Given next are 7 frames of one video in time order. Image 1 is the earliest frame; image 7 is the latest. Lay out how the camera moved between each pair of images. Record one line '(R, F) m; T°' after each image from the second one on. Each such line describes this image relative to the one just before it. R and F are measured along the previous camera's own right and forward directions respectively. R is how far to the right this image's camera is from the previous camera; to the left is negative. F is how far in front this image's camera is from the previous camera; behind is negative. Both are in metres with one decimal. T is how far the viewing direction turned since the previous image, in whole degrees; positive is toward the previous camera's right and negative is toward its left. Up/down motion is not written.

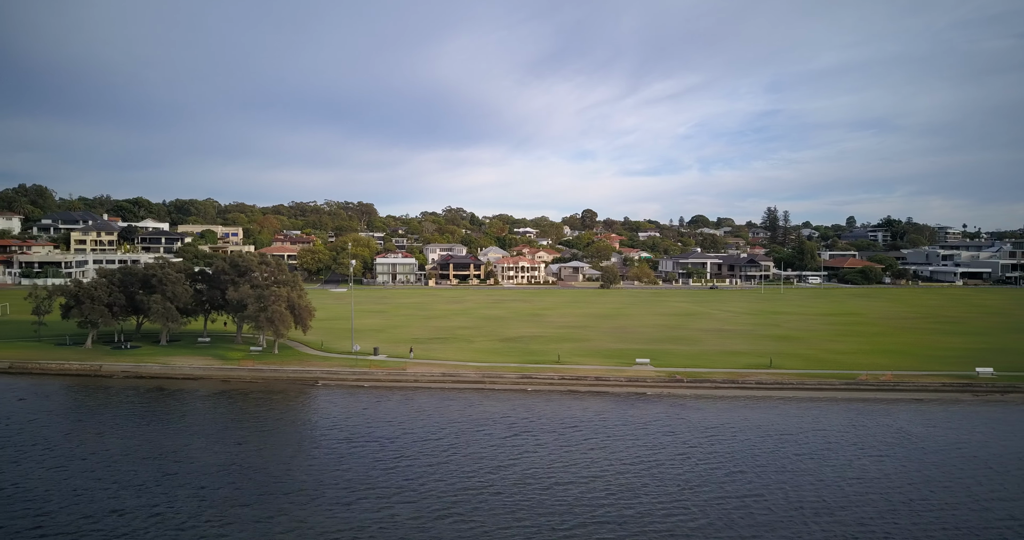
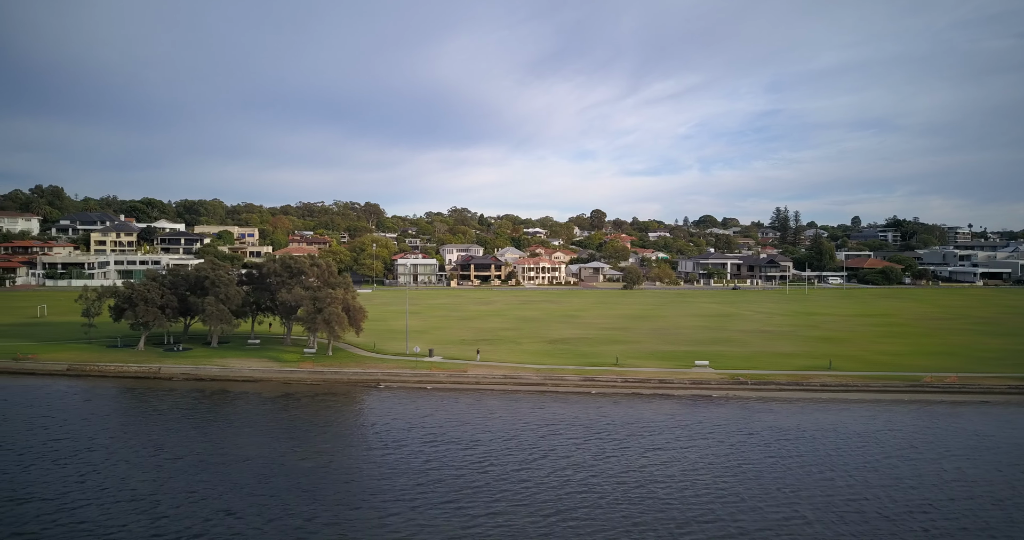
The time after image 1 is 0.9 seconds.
(-3.1, -0.2) m; 0°
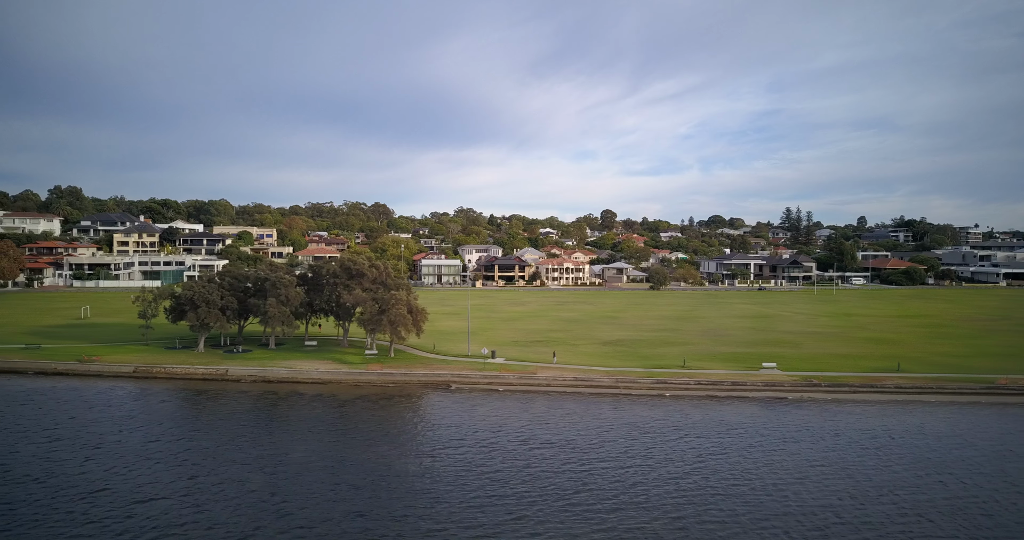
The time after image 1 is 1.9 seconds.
(-3.6, -0.1) m; 0°
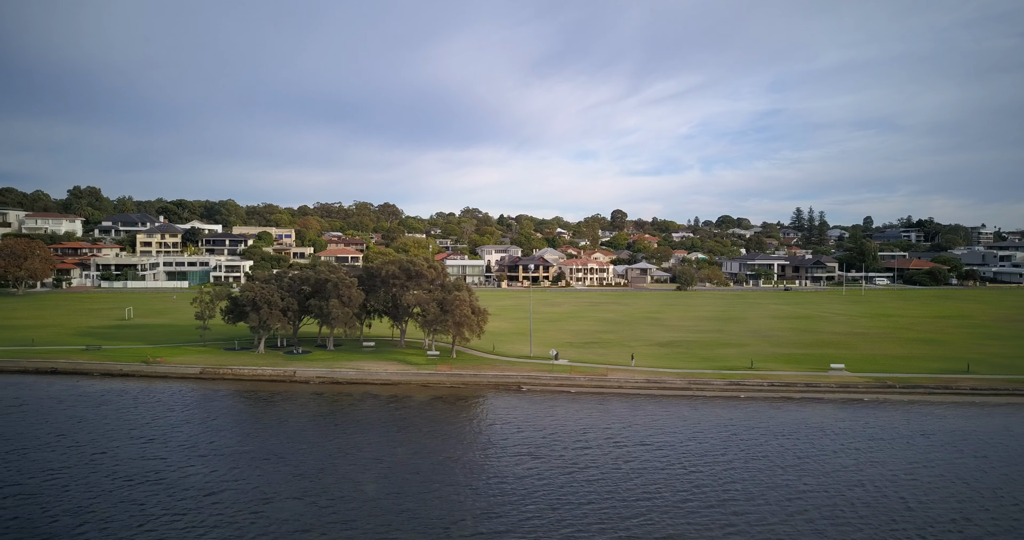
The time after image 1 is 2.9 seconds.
(-3.6, -0.1) m; 0°
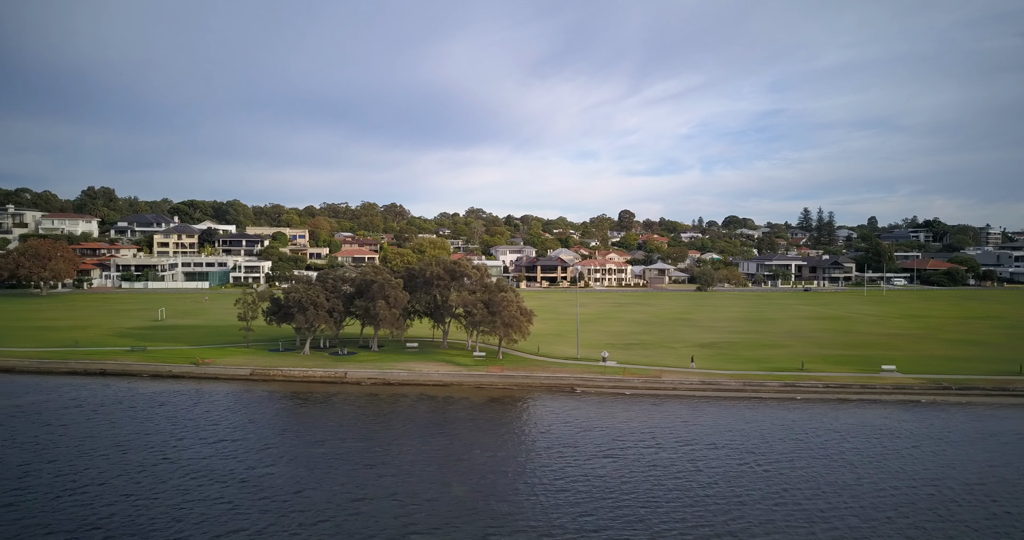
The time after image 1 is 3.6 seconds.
(-2.7, -0.1) m; 0°
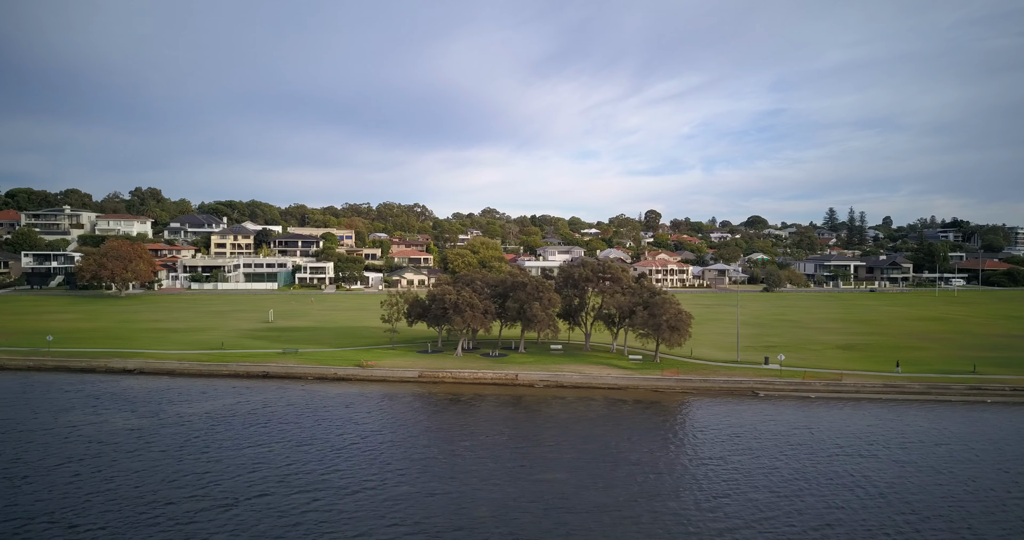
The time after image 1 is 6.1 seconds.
(-9.2, -0.3) m; 0°
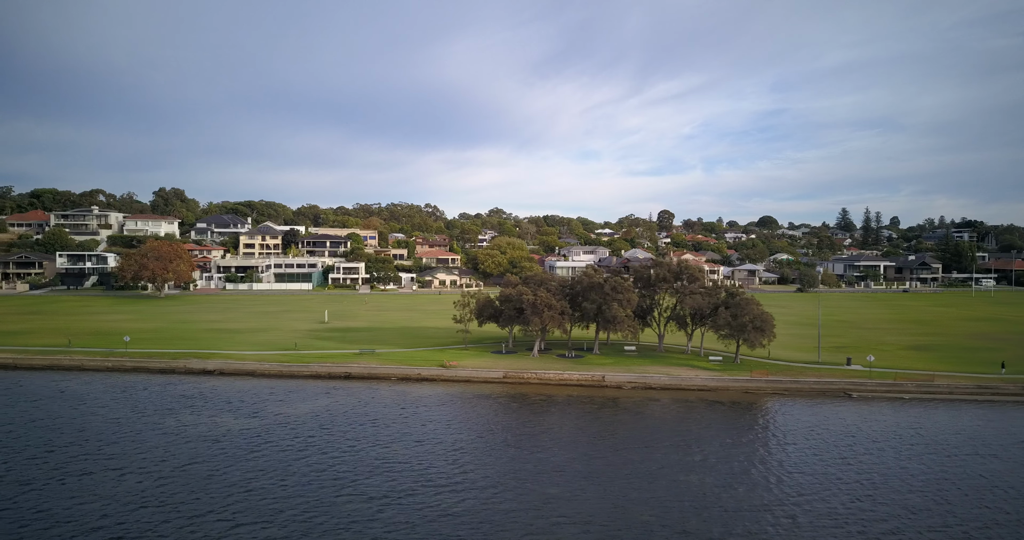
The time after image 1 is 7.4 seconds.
(-4.7, -0.1) m; 0°
